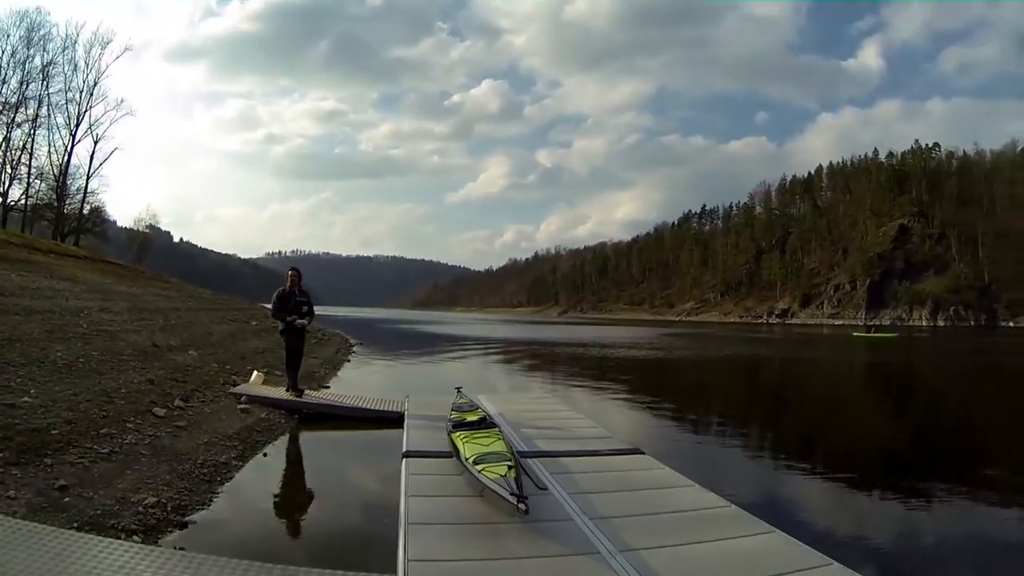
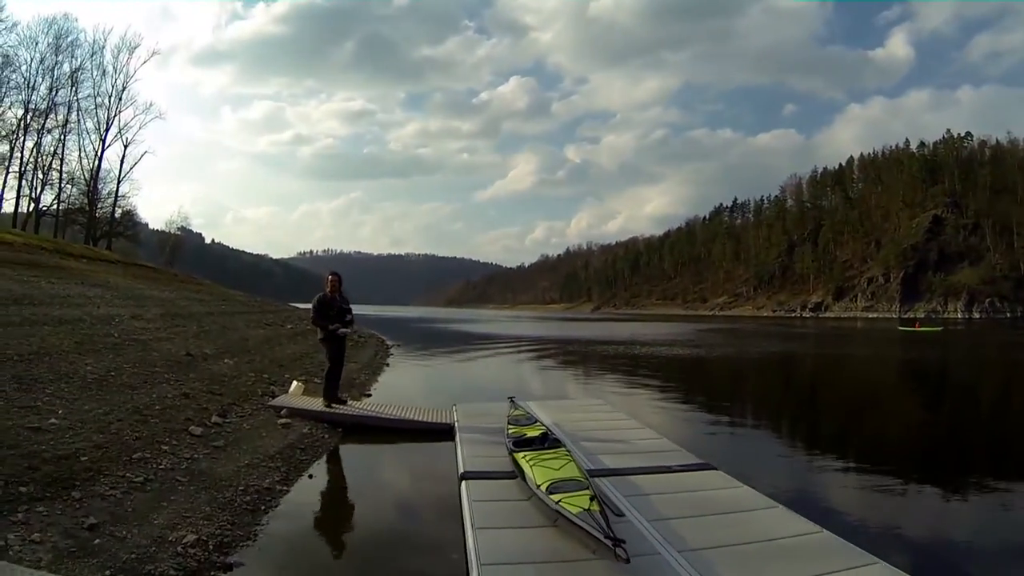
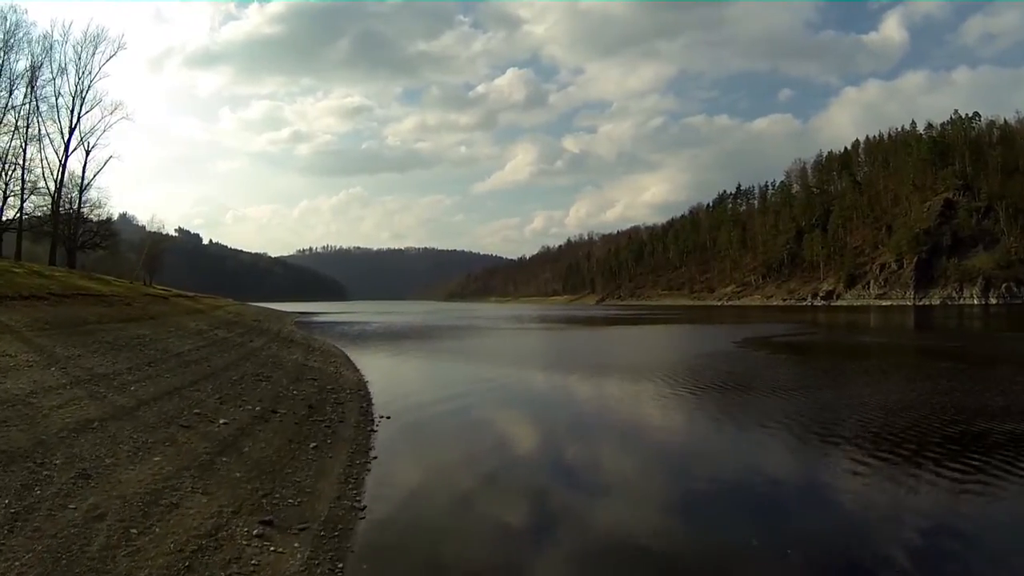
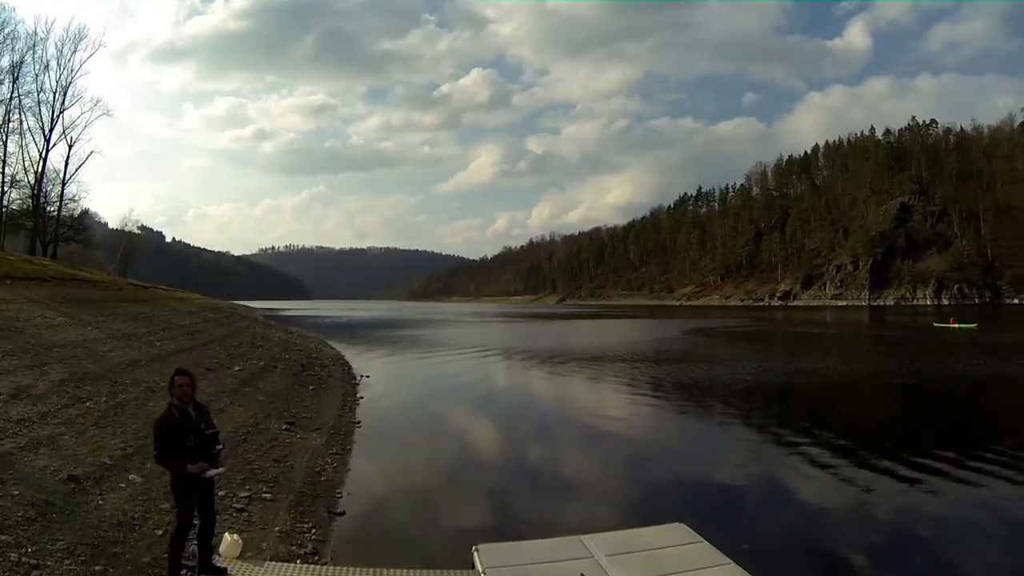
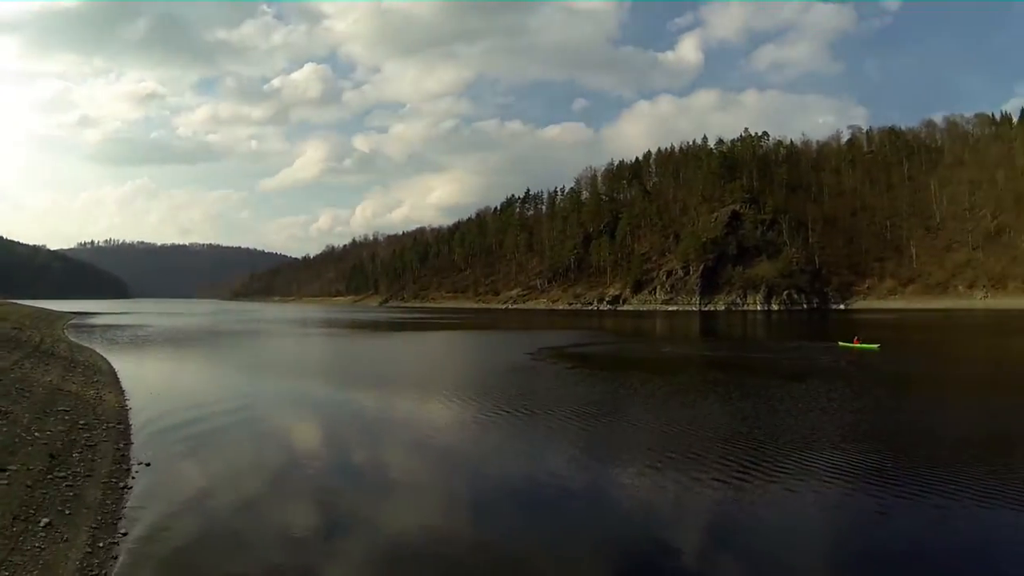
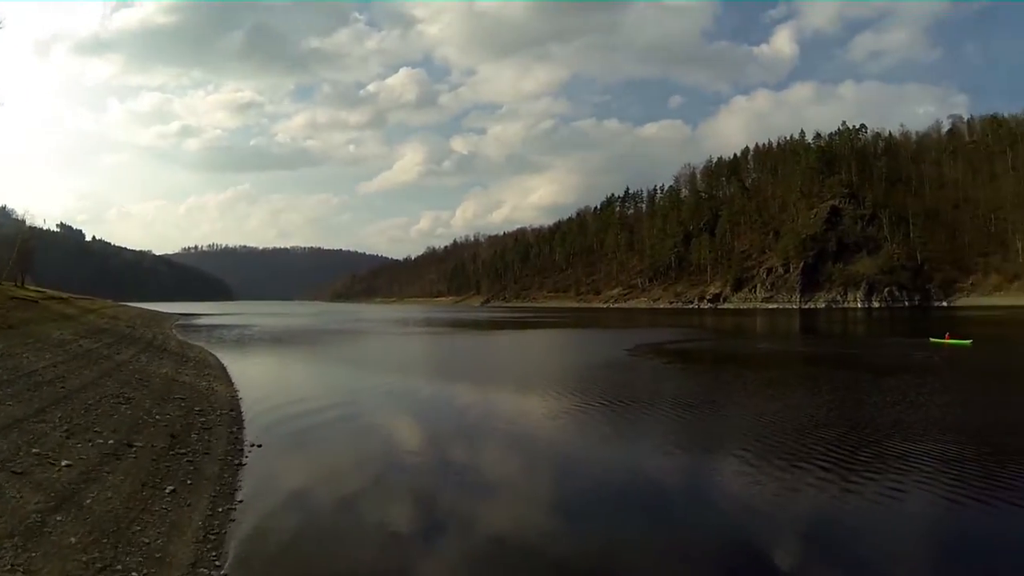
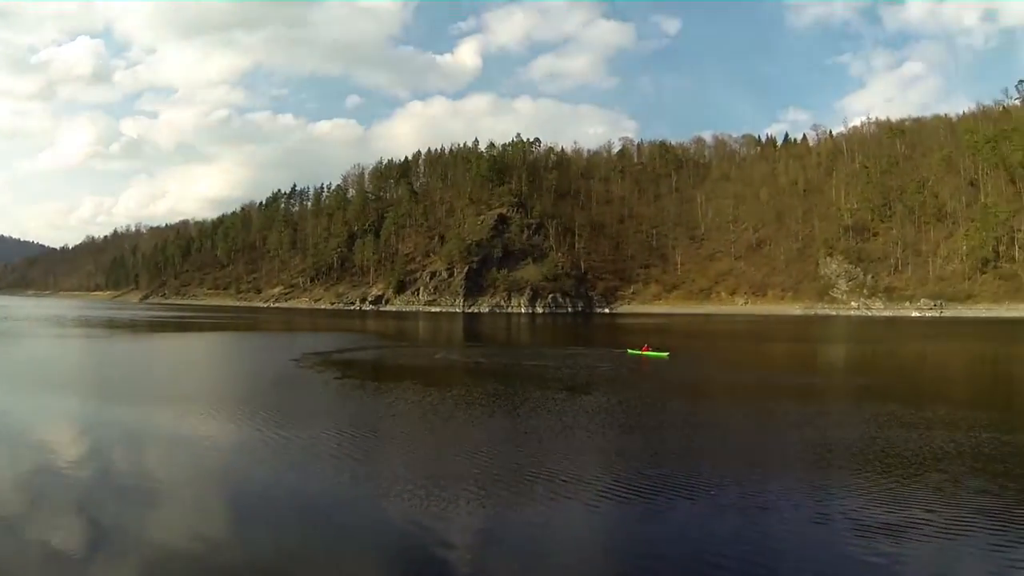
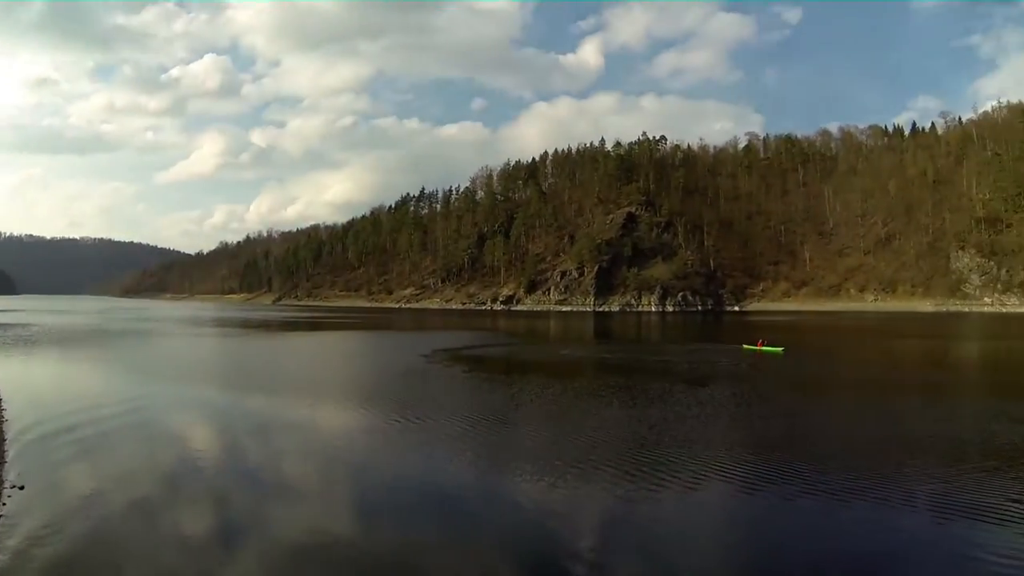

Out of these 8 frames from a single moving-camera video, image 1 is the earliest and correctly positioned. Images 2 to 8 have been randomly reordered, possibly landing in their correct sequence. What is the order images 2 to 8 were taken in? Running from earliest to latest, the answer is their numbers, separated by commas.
2, 4, 3, 6, 5, 8, 7
